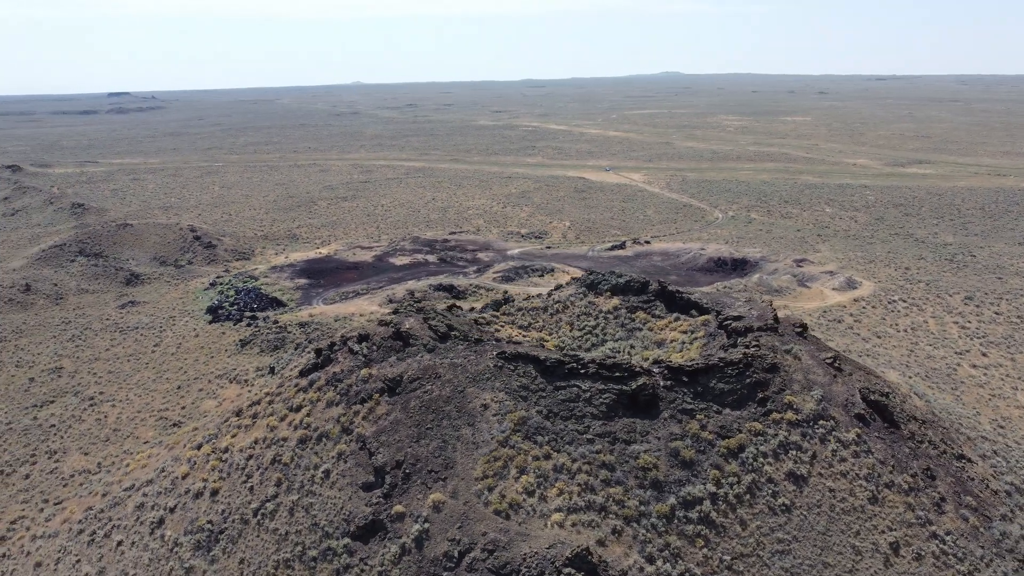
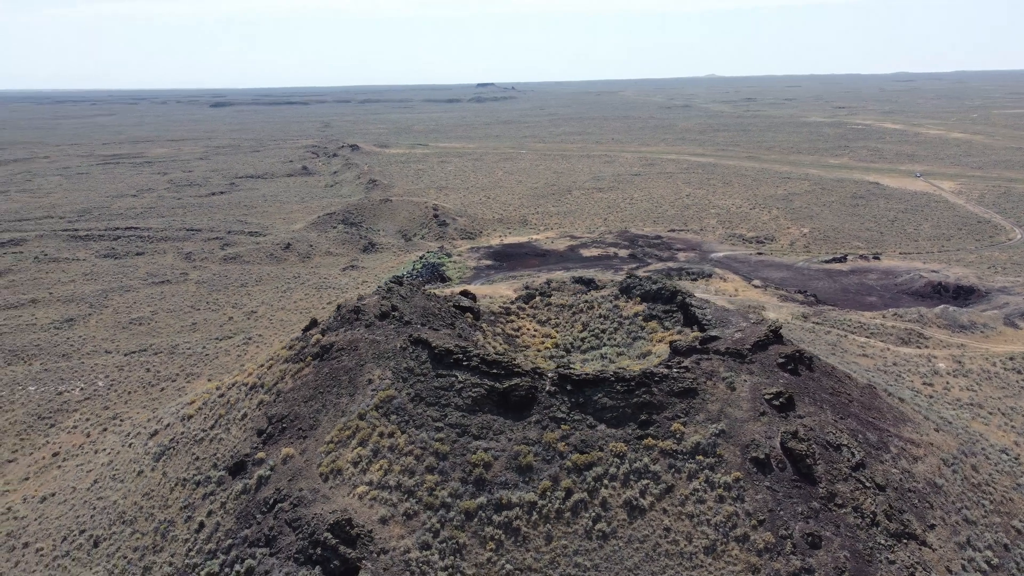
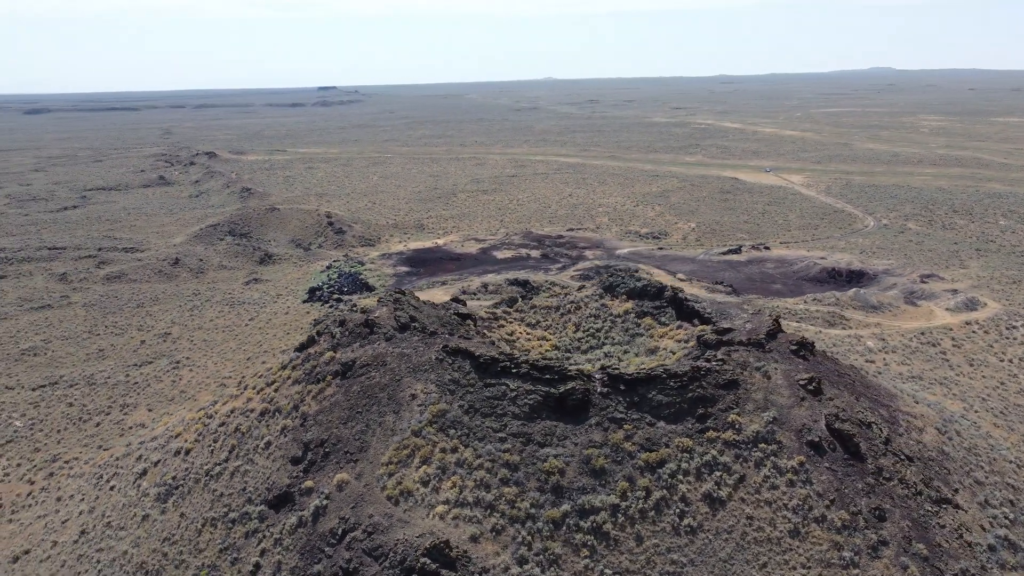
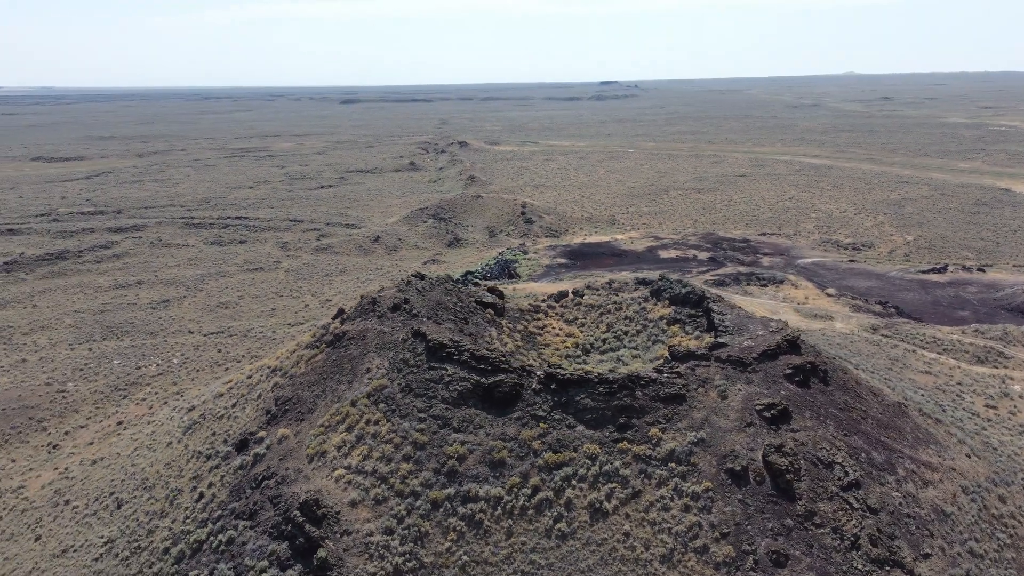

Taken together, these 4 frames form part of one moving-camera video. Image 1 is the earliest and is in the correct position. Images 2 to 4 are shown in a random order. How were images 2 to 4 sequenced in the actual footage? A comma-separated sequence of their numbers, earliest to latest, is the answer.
3, 2, 4
